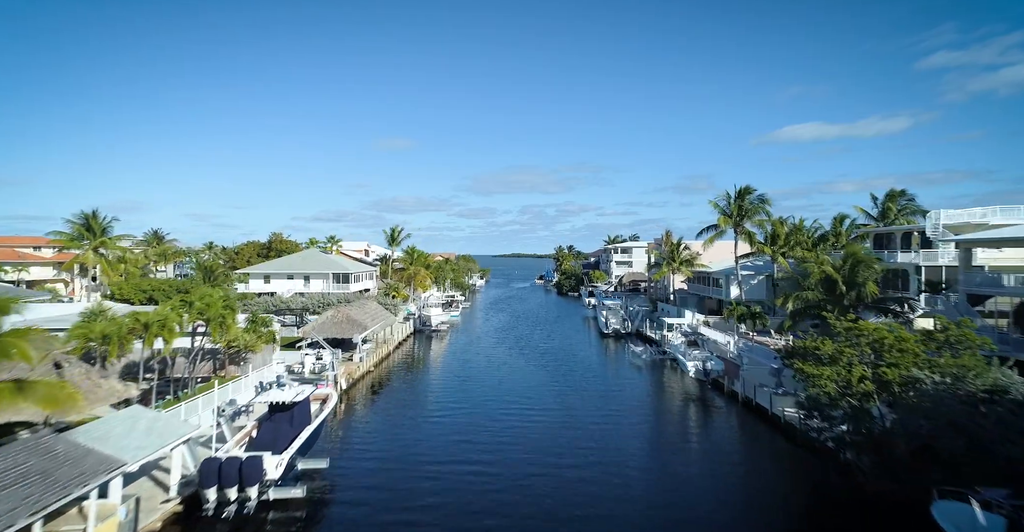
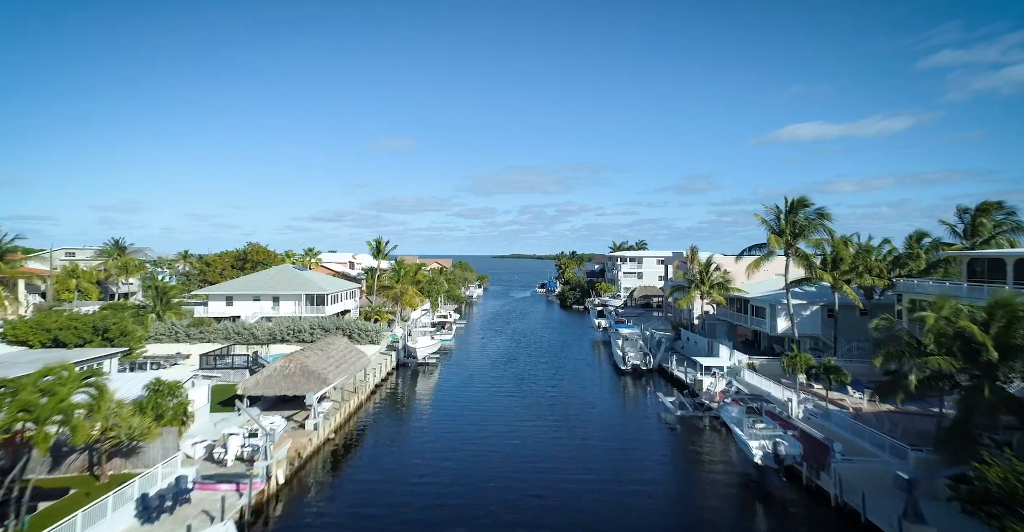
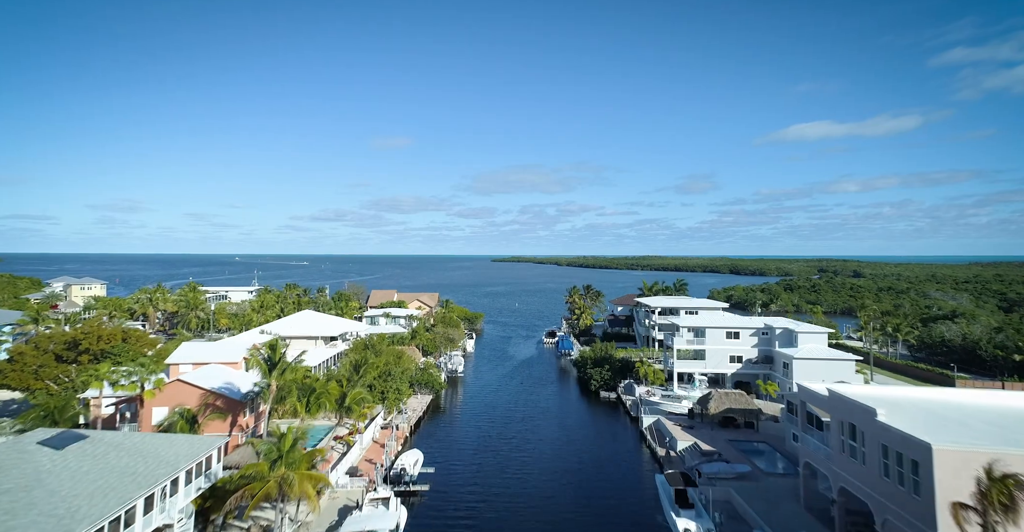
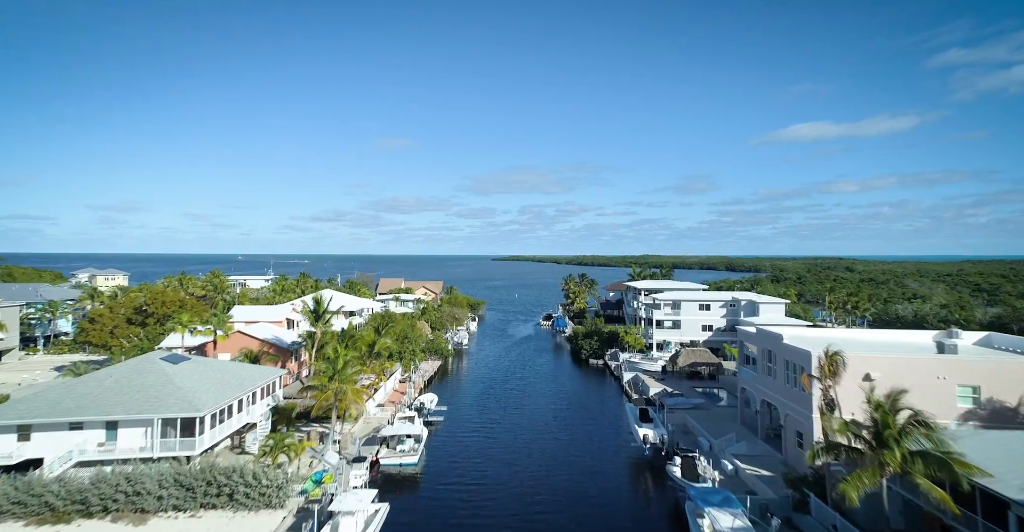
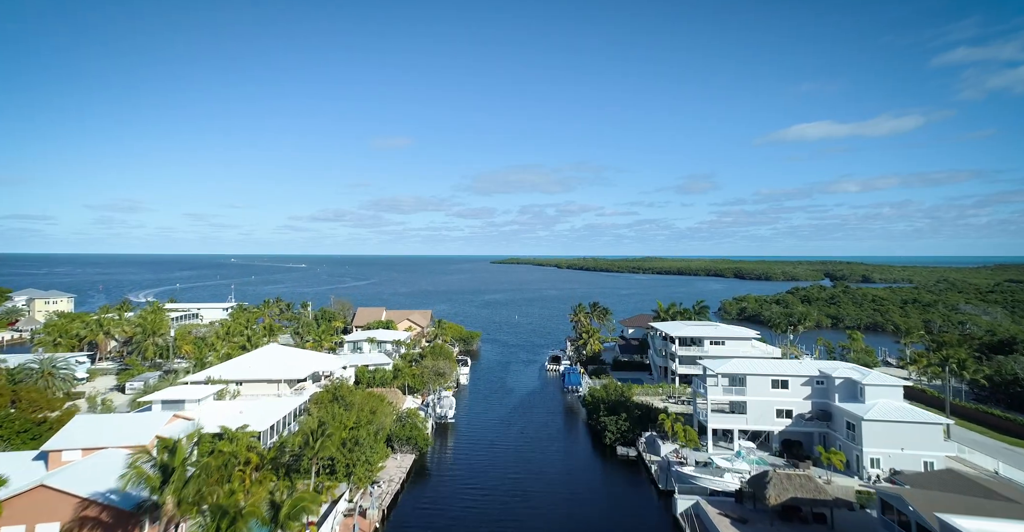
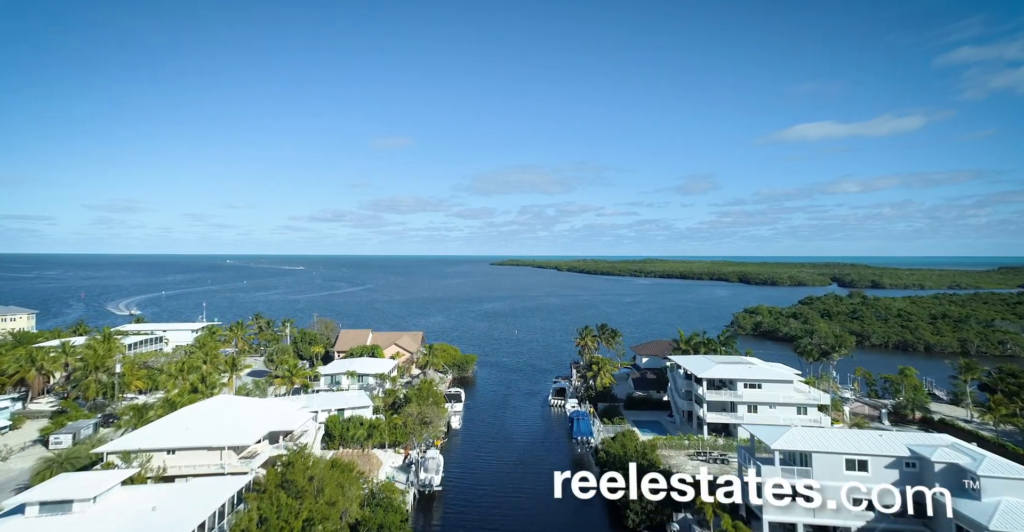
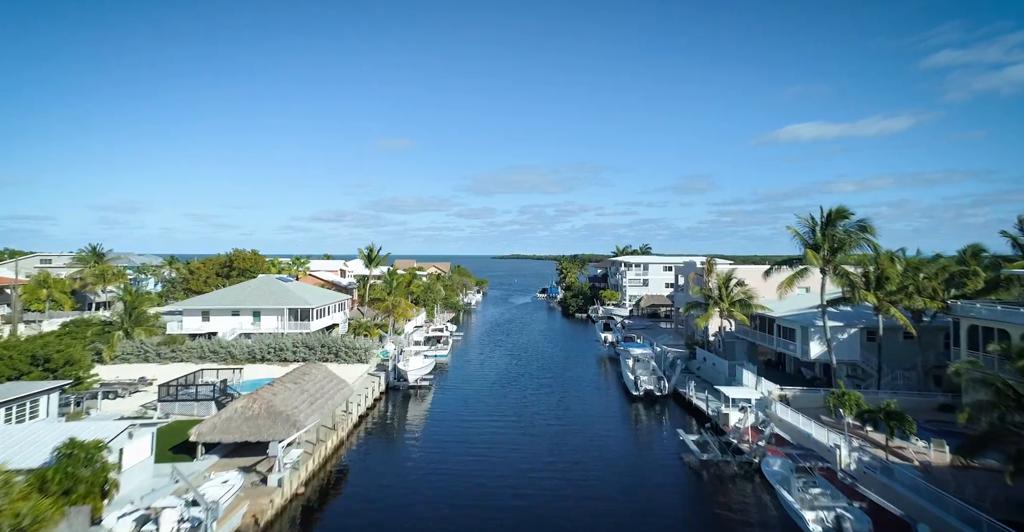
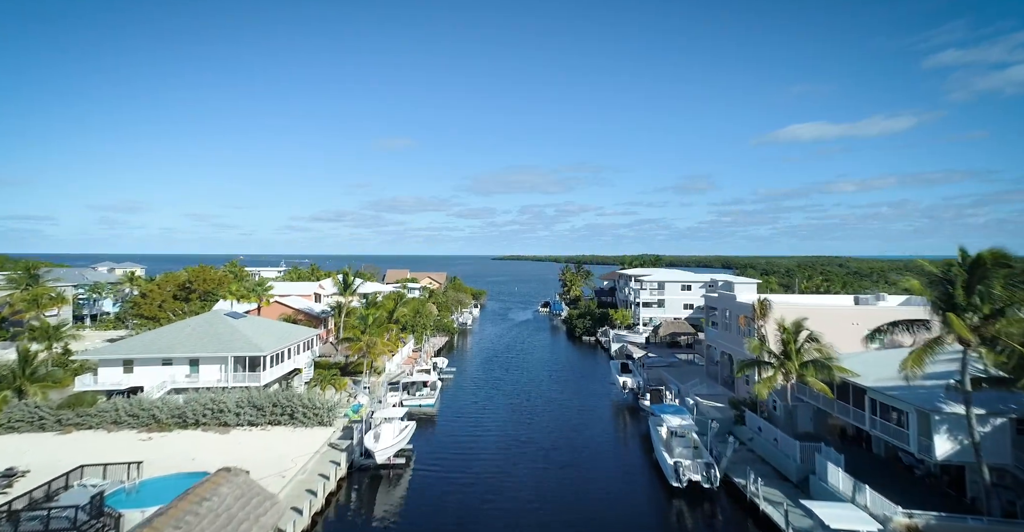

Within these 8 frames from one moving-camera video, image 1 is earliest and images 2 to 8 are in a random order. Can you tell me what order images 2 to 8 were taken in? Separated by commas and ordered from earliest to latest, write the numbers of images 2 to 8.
2, 7, 8, 4, 3, 5, 6
